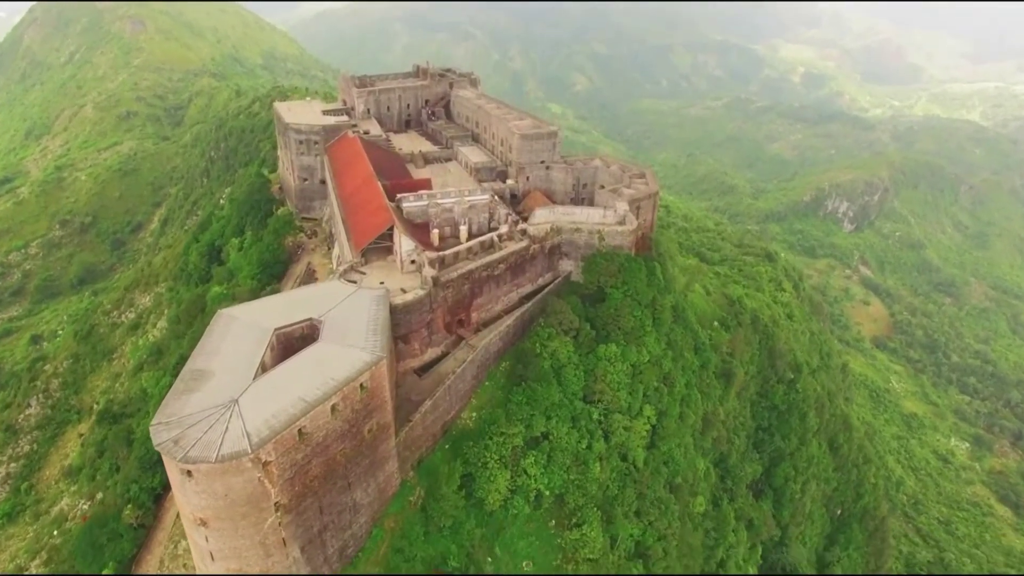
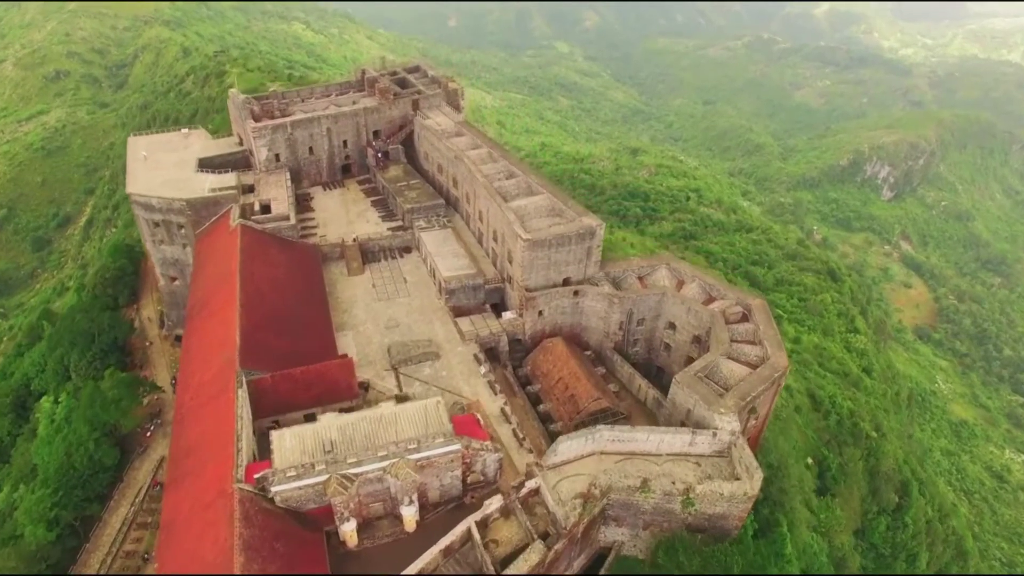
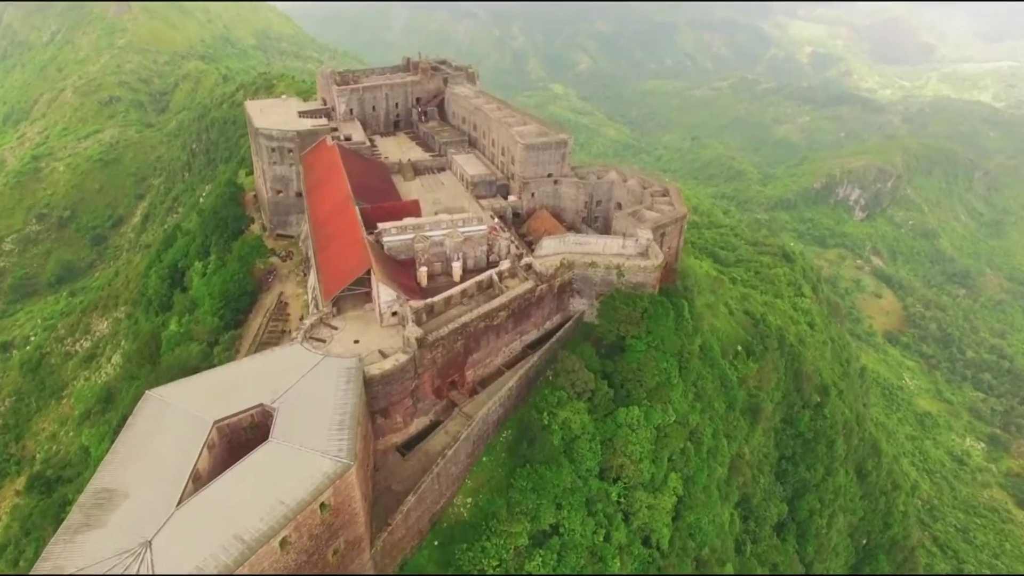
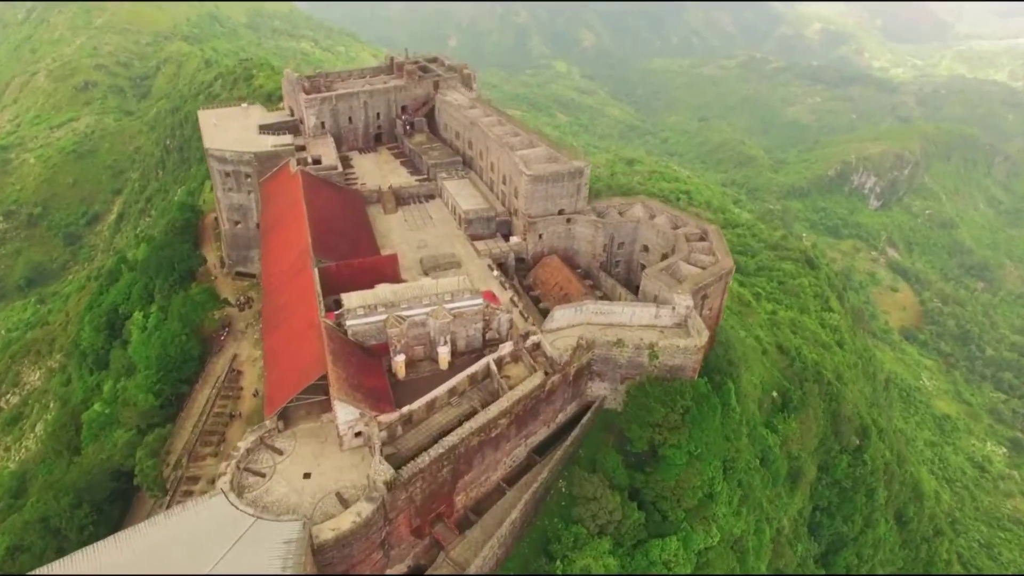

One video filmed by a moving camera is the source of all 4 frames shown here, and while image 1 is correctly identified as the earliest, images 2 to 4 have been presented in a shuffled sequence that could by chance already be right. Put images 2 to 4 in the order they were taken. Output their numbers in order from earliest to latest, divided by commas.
3, 4, 2
